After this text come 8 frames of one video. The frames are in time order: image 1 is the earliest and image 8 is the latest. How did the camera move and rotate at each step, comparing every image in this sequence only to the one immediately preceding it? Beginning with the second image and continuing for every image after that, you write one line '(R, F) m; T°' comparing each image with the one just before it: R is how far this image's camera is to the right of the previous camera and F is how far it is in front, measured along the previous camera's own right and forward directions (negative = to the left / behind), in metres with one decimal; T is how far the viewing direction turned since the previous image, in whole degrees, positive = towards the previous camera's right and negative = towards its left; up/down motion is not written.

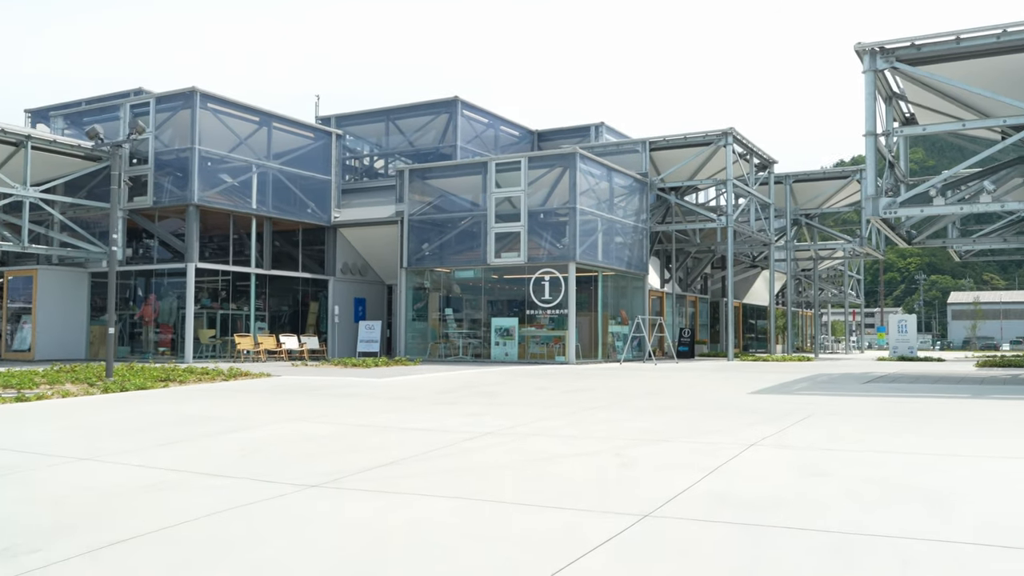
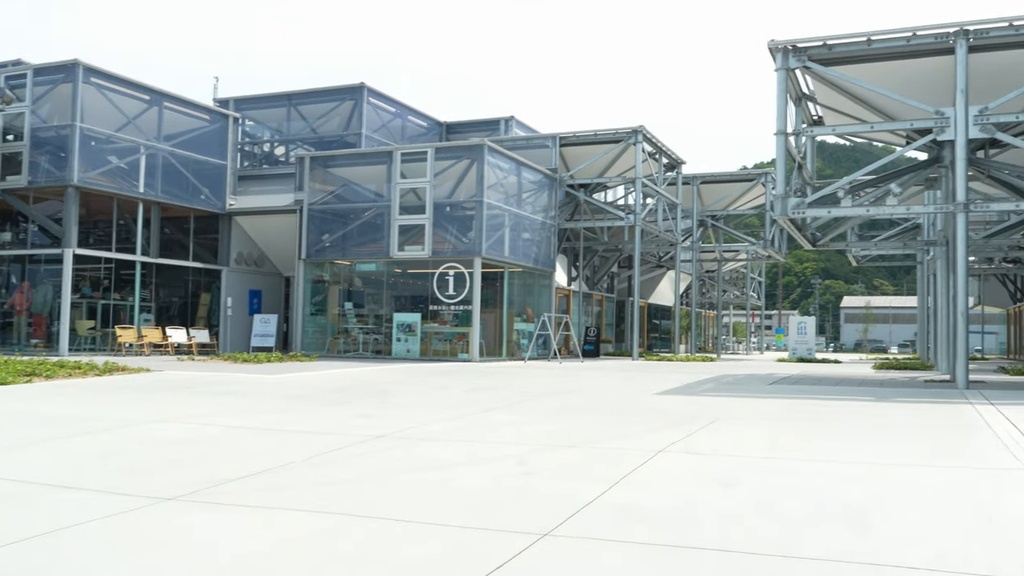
(+0.1, +0.7) m; +6°
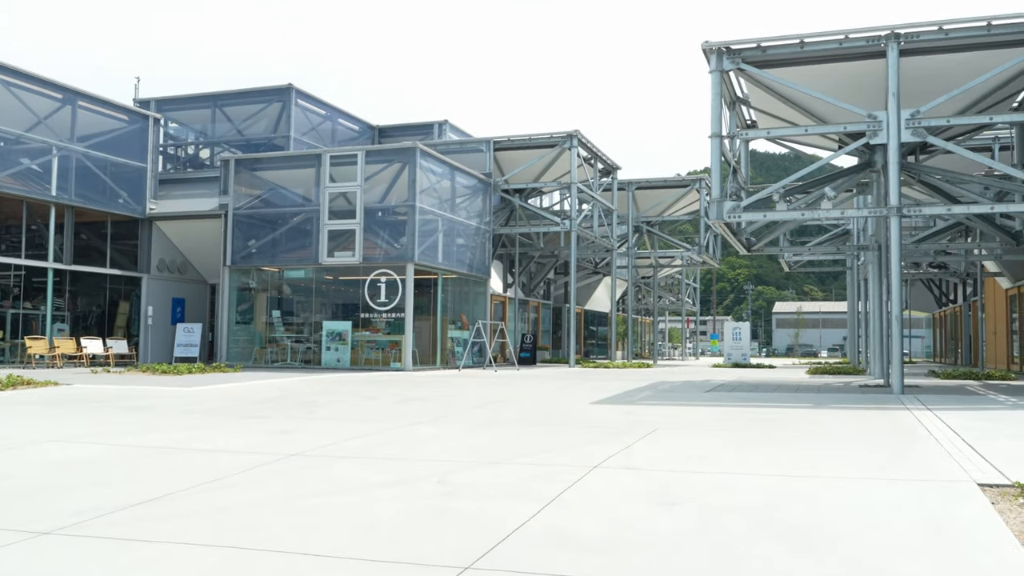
(+0.1, +0.5) m; +4°
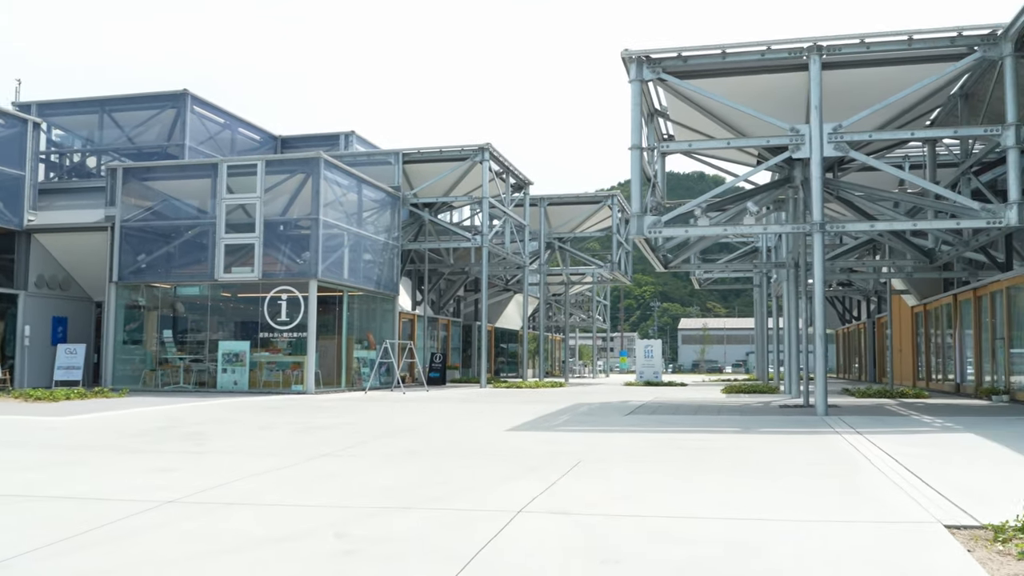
(0.0, +0.9) m; +6°
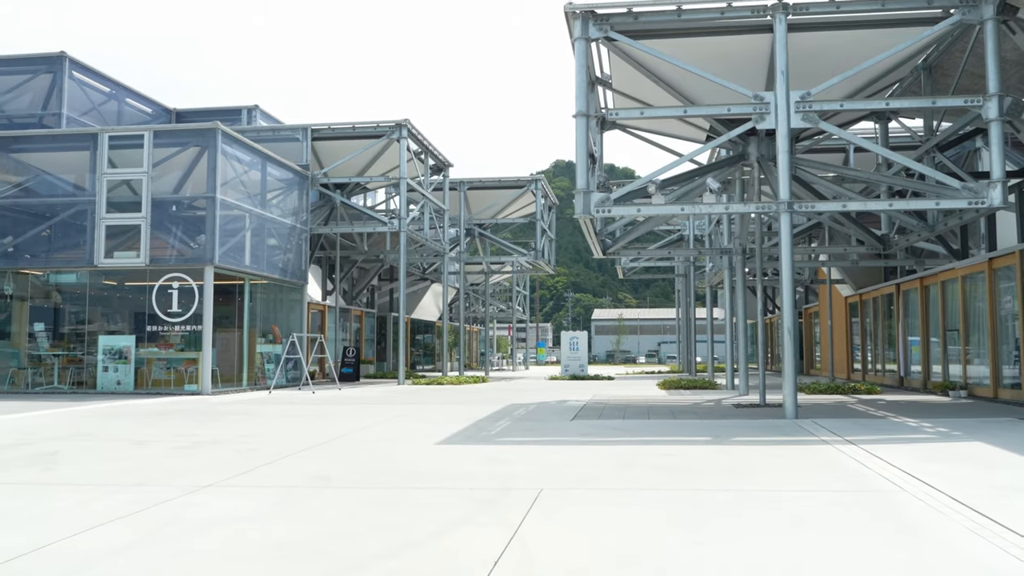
(-0.2, +1.9) m; +5°
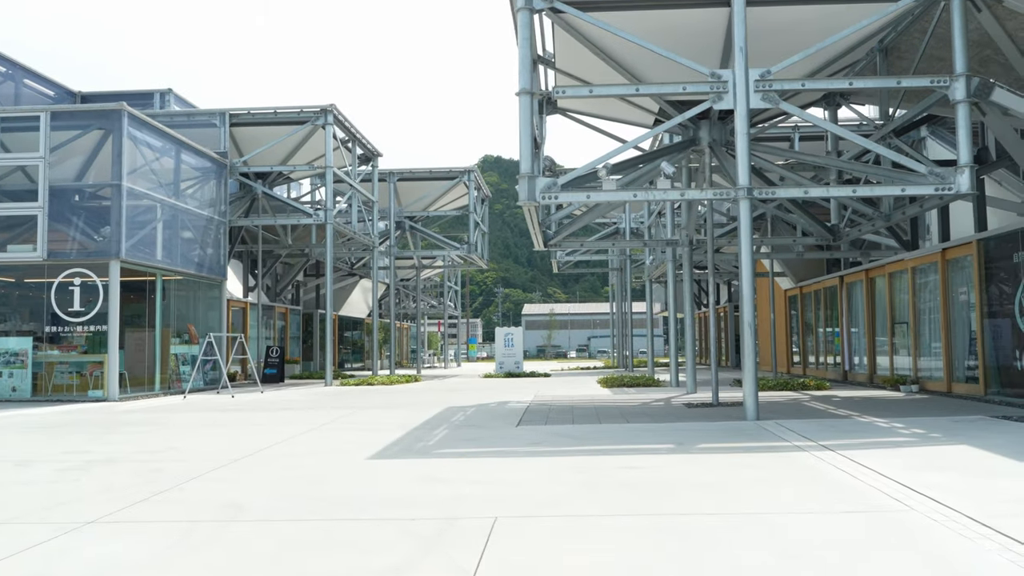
(-0.1, +1.1) m; +4°
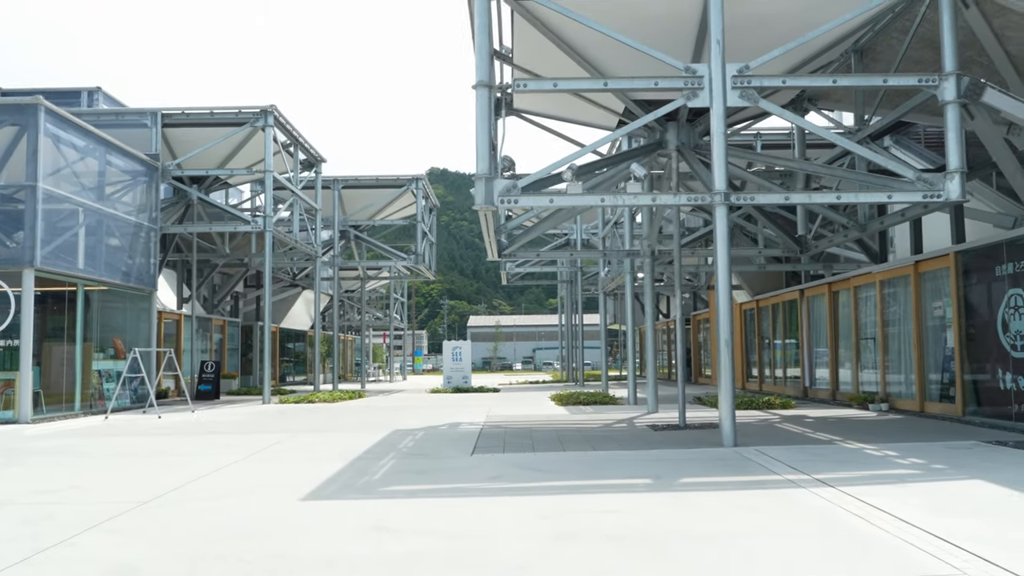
(-0.1, +1.1) m; +3°
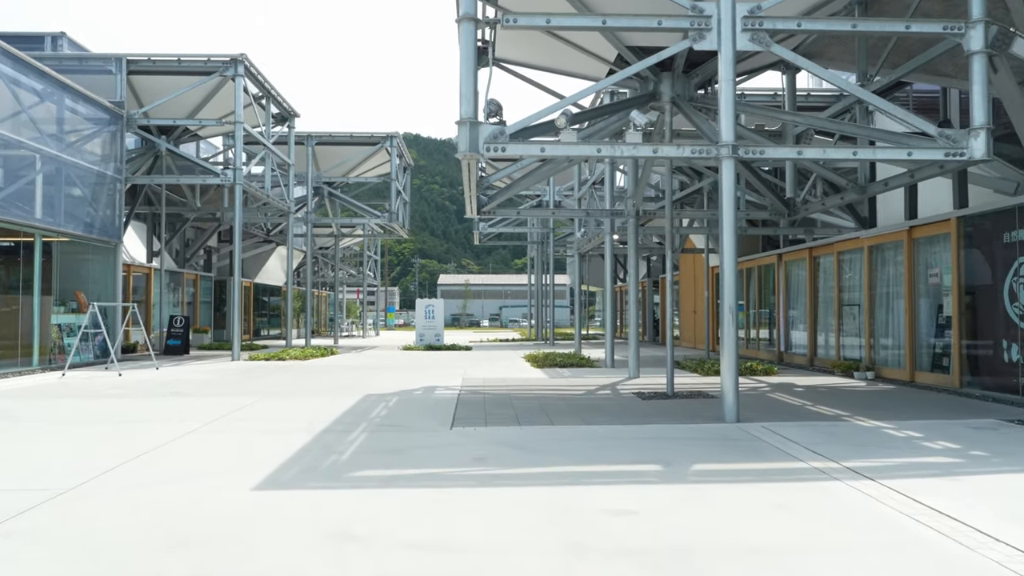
(-0.1, +0.8) m; +1°
